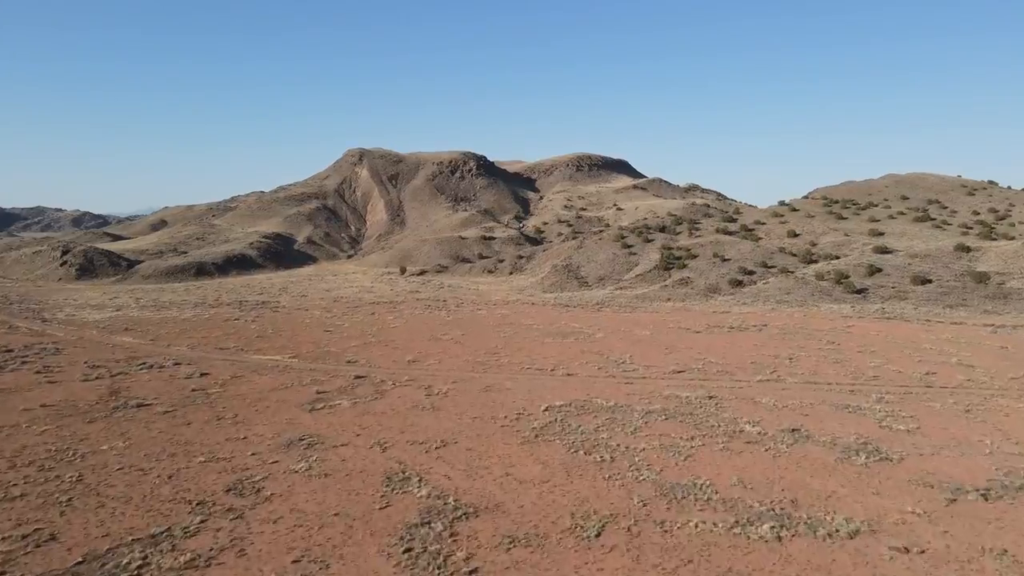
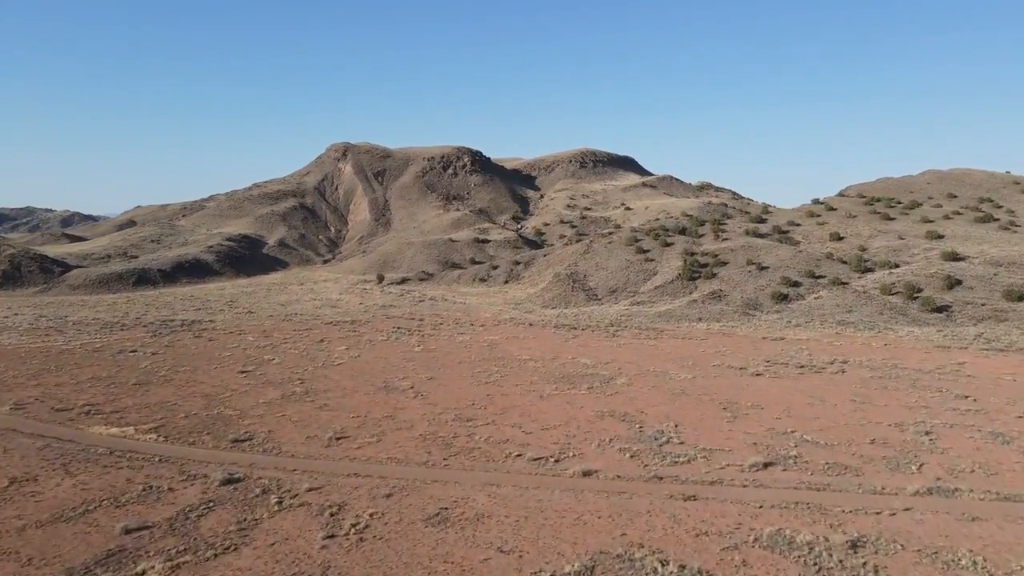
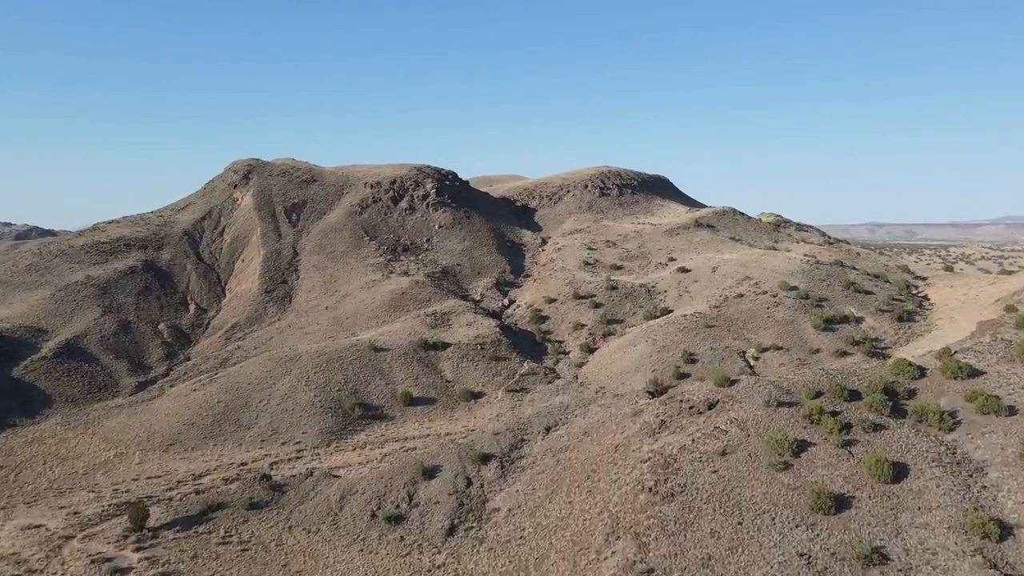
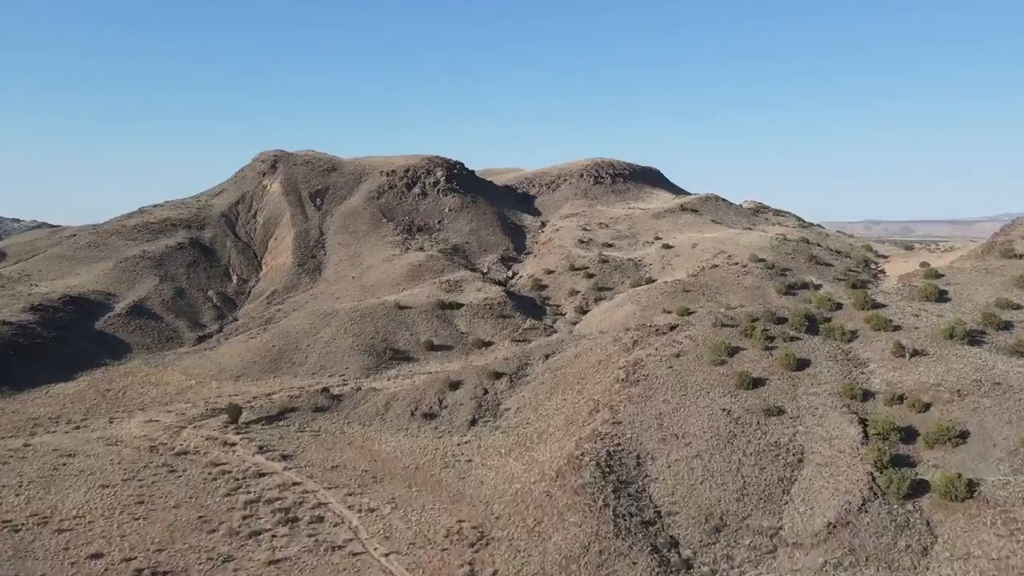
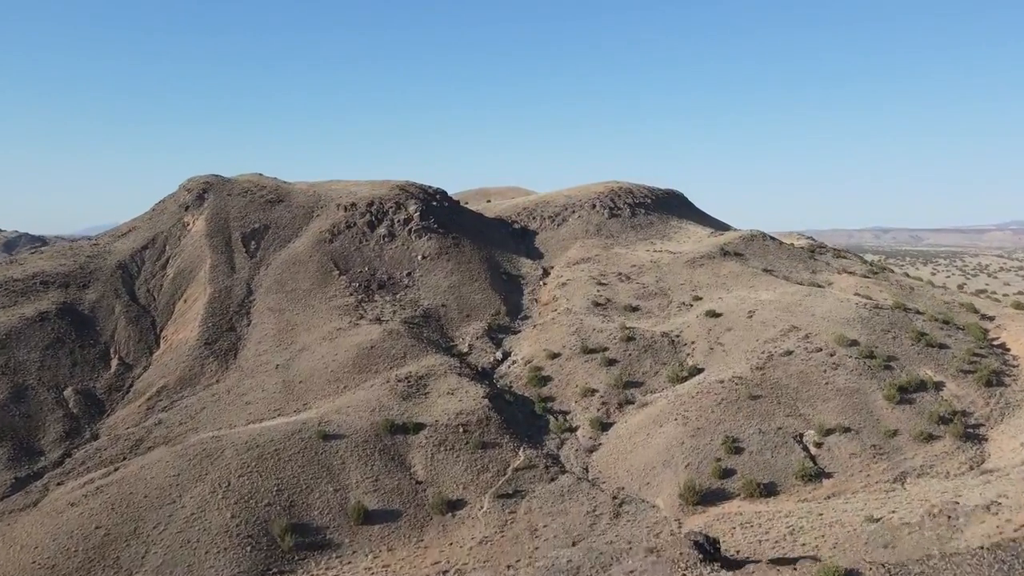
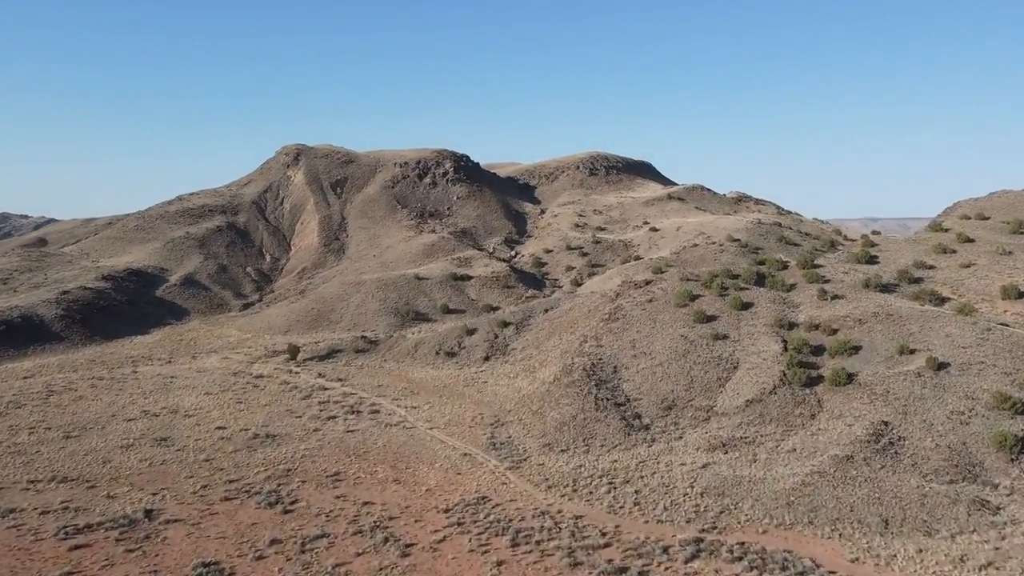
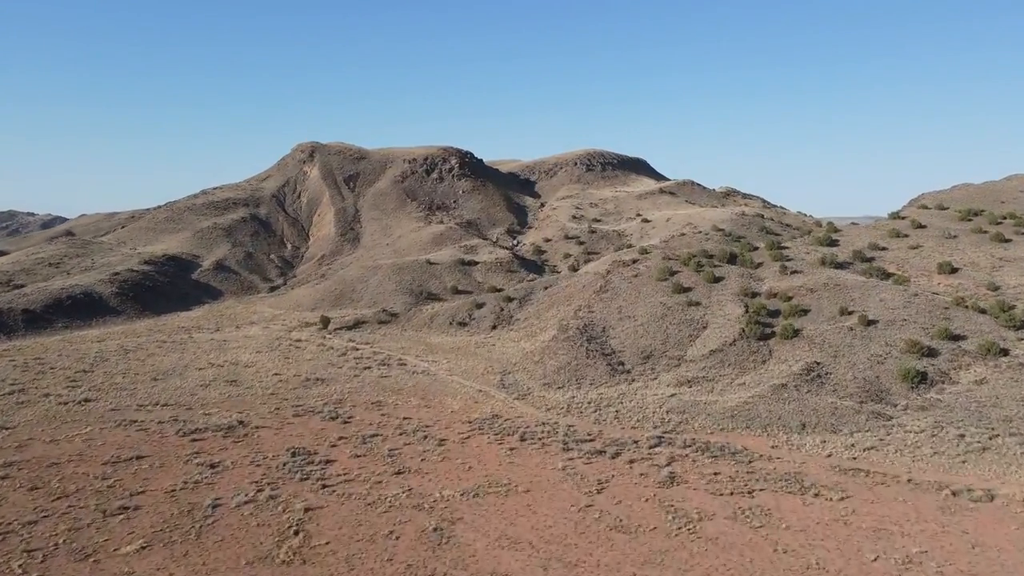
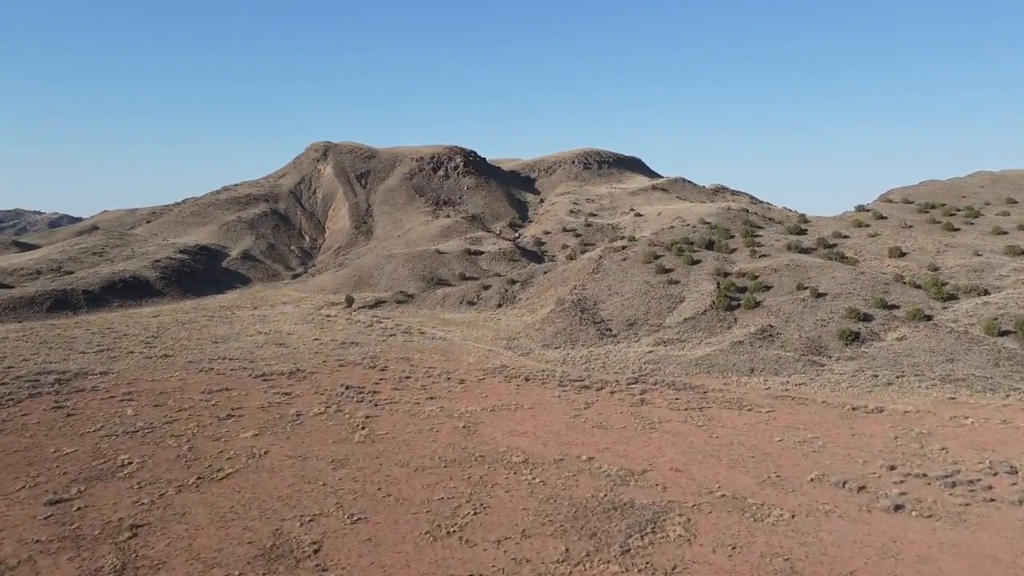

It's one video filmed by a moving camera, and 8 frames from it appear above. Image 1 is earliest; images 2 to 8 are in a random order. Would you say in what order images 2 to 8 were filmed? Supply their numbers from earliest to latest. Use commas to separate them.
2, 8, 7, 6, 4, 3, 5
